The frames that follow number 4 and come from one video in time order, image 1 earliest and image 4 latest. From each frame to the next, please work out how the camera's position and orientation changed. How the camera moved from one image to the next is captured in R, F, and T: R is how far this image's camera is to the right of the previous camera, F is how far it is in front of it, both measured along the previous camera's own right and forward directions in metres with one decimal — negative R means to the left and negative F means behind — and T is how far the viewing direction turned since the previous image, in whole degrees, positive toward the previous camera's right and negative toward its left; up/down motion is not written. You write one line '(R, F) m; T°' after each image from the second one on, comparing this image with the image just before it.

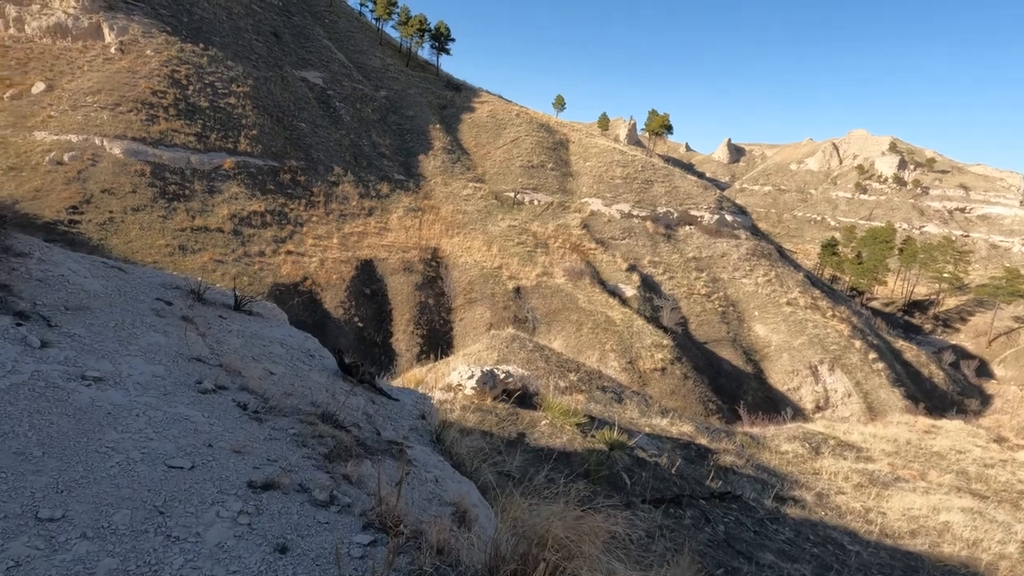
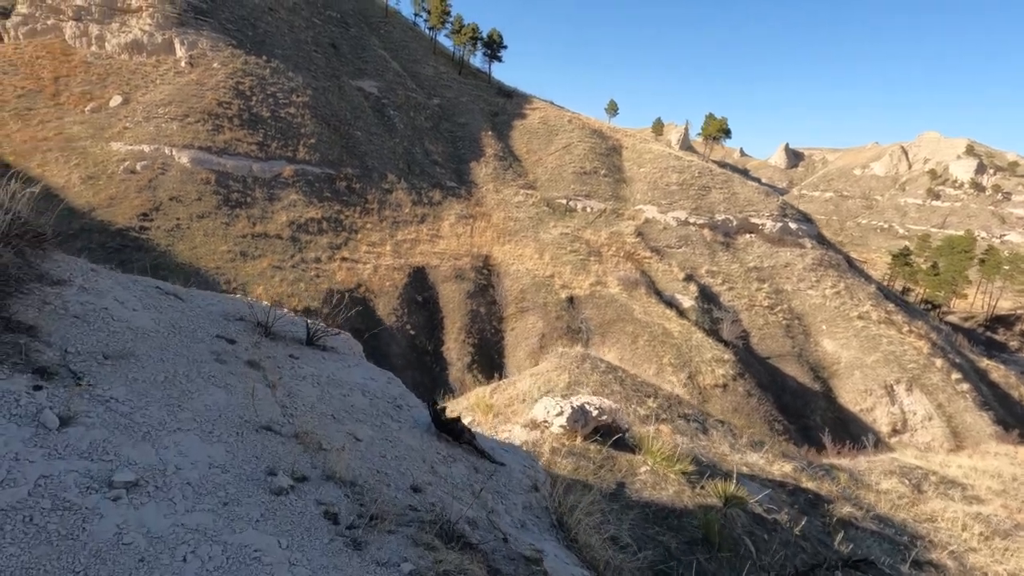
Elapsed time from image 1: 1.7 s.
(-0.5, +0.7) m; -5°
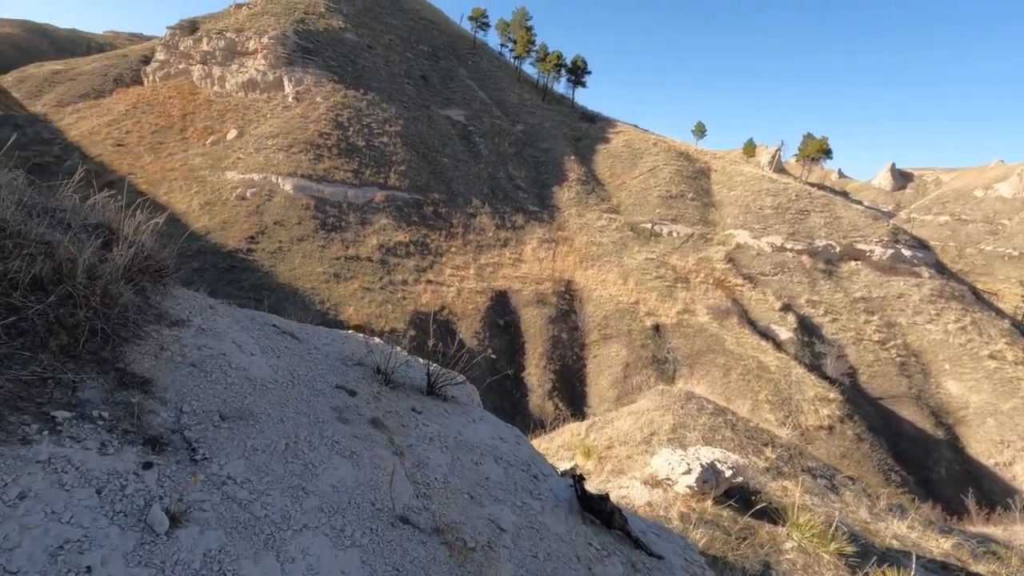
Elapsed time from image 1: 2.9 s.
(-0.4, +0.4) m; -8°
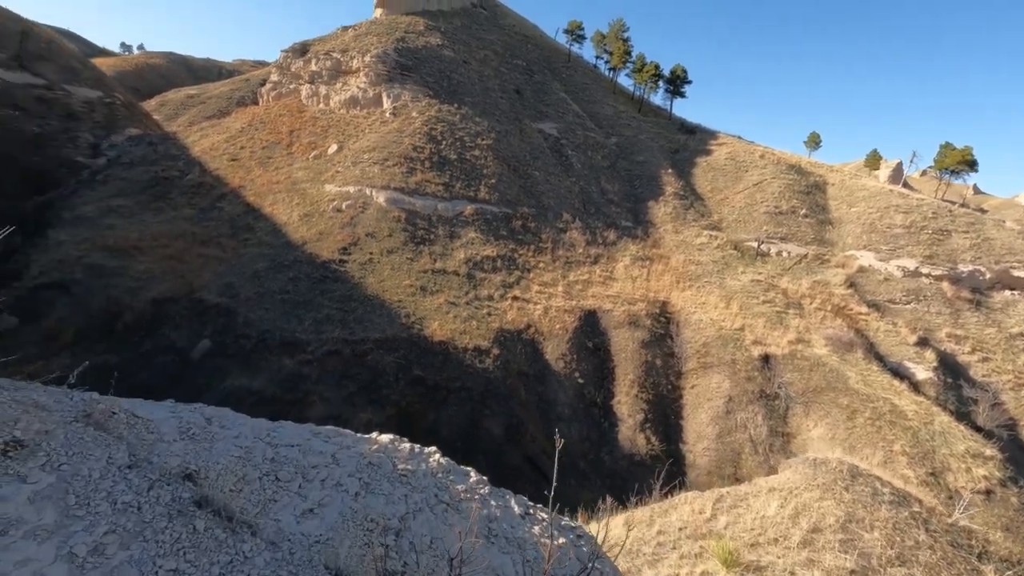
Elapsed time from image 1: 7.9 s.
(-0.4, +1.1) m; -9°
